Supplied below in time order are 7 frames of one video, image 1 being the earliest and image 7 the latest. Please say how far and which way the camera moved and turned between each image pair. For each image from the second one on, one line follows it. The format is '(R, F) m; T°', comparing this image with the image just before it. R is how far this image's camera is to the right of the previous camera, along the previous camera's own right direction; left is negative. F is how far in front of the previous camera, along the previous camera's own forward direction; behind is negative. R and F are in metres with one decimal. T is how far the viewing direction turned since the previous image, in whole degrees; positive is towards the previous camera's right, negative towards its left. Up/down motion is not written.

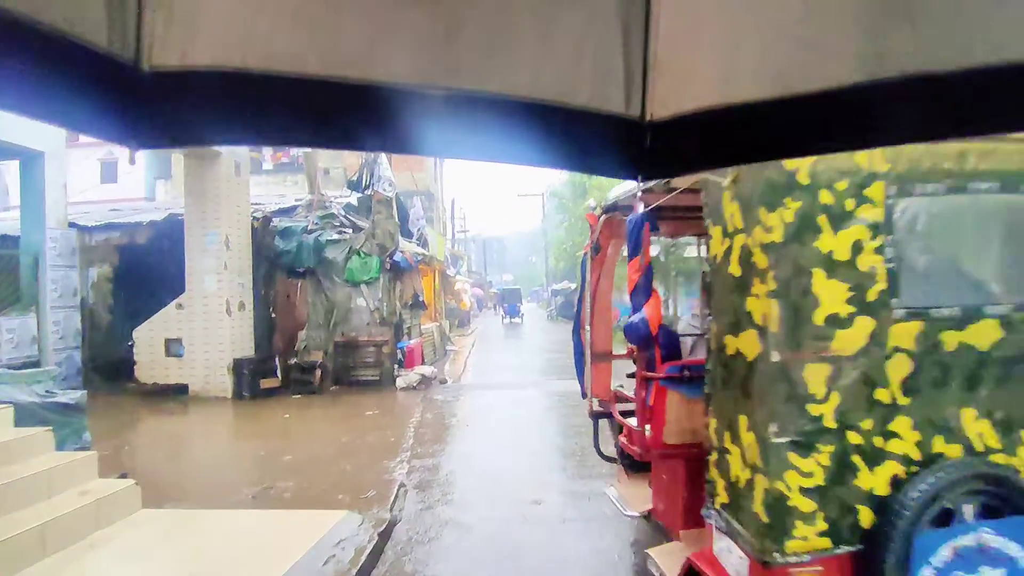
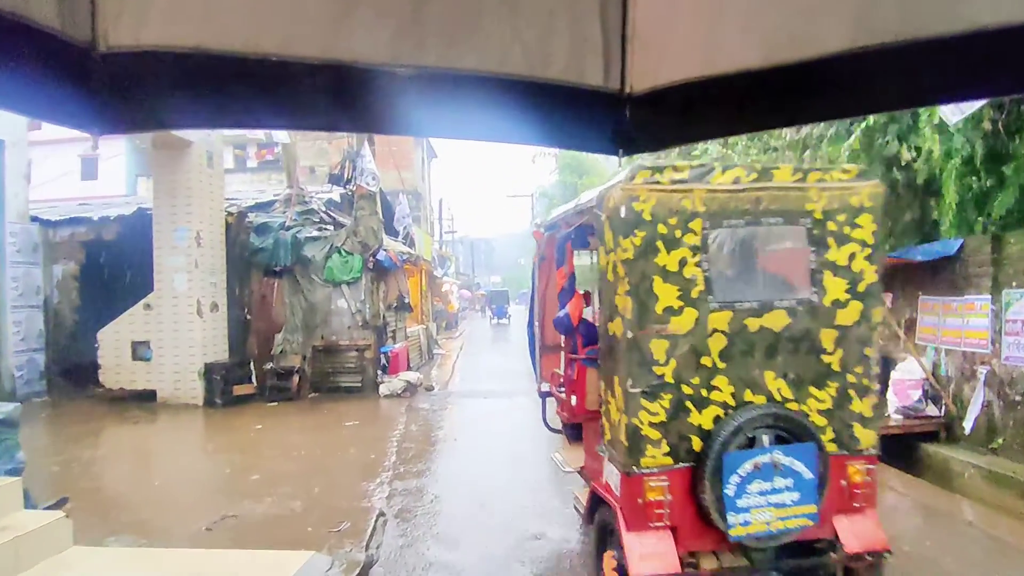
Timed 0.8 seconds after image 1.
(0.0, +0.5) m; +1°
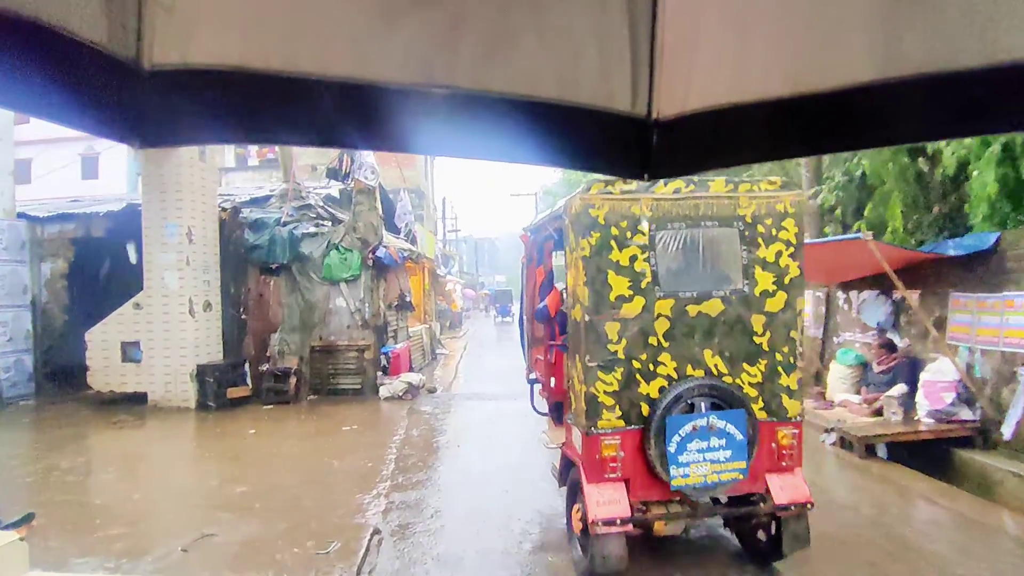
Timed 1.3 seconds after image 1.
(0.0, +0.3) m; 0°
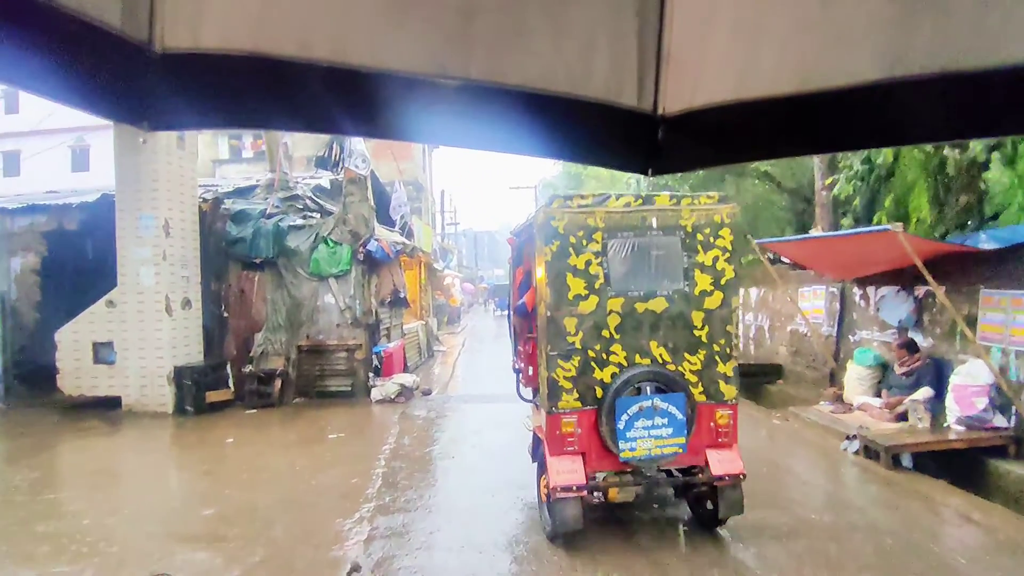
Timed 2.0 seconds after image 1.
(0.0, +0.4) m; 0°
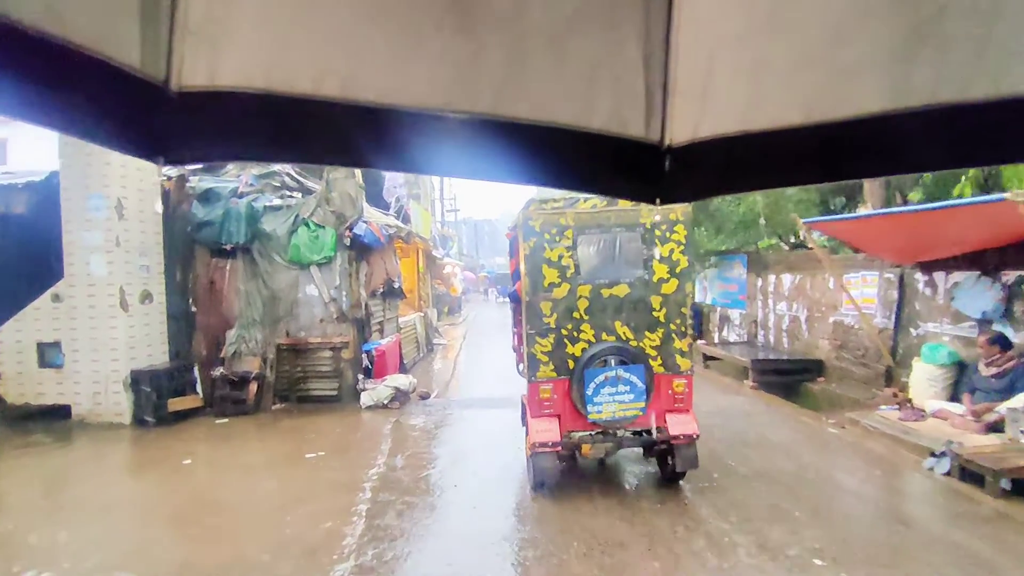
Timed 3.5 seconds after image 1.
(-0.1, +0.9) m; 0°
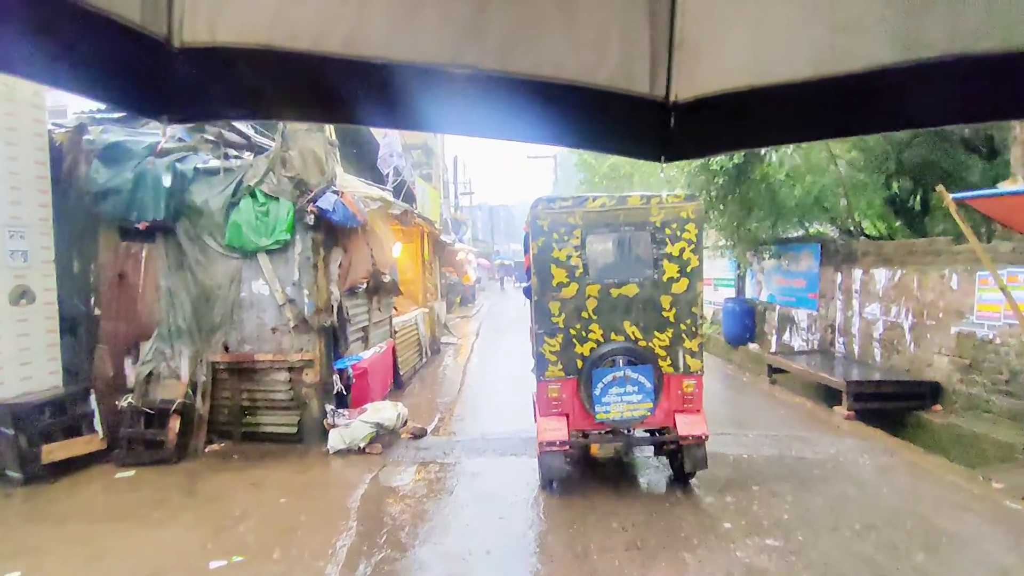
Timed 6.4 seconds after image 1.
(-0.1, +1.7) m; -1°
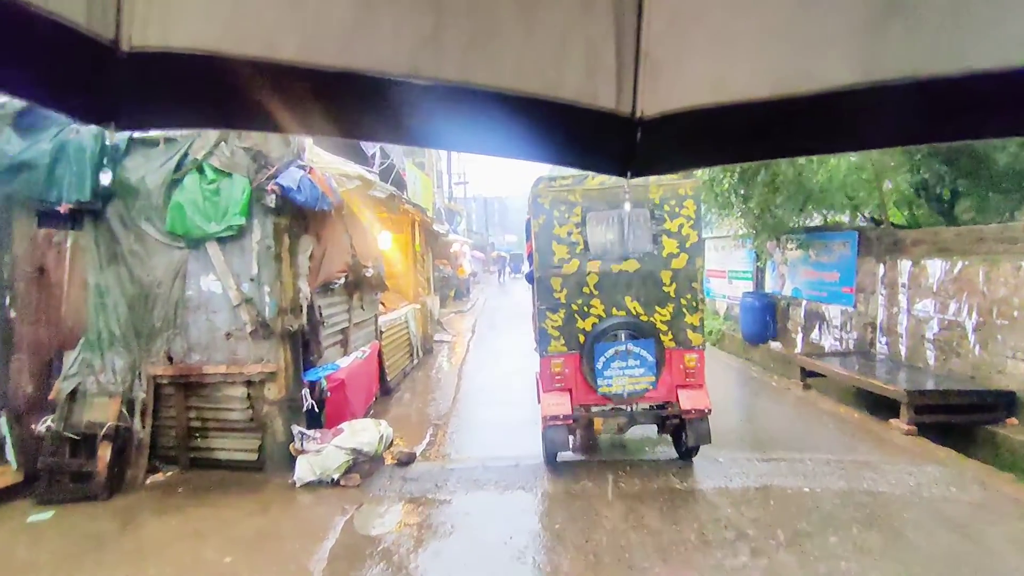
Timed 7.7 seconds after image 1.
(0.0, +0.8) m; 0°
